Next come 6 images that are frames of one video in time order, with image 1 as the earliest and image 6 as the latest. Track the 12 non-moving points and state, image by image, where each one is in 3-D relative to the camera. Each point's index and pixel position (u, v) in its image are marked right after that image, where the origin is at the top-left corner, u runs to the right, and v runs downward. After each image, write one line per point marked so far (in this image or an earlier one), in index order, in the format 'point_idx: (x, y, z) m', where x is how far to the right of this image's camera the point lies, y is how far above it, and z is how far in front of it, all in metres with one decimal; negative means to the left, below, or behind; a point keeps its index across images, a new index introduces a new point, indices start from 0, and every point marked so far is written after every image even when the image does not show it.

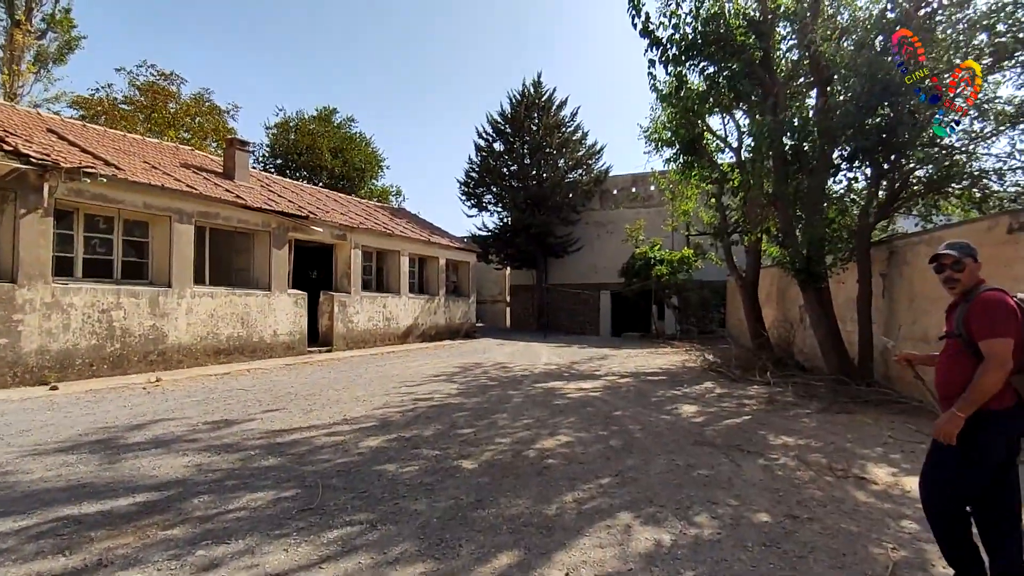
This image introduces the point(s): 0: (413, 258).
0: (-2.9, +0.9, +16.7) m
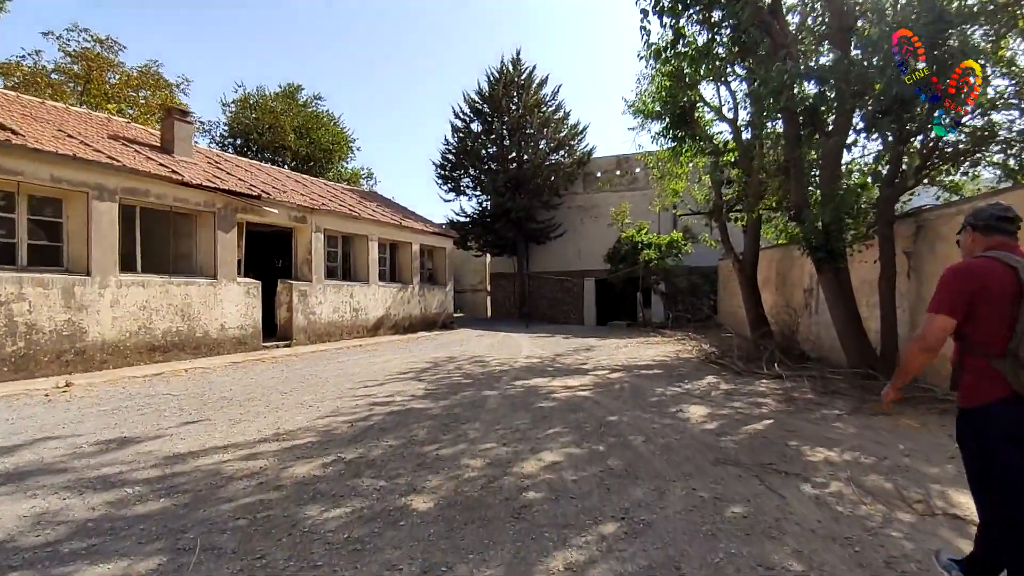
0: (-3.5, +1.2, +15.4) m
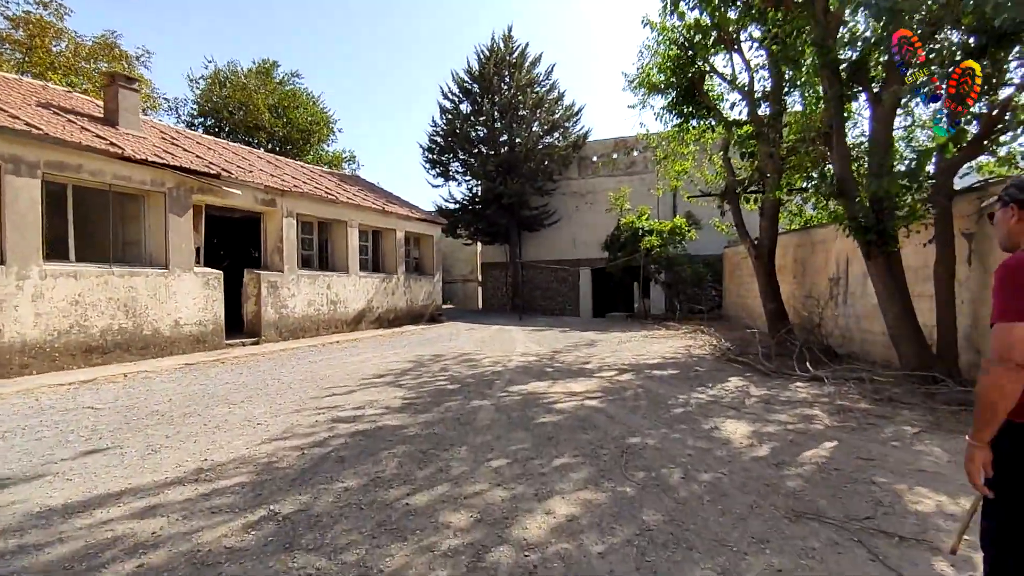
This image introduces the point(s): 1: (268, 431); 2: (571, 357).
0: (-3.7, +1.4, +14.2) m
1: (-2.0, -1.2, +4.6) m
2: (+1.0, -1.1, +9.3) m
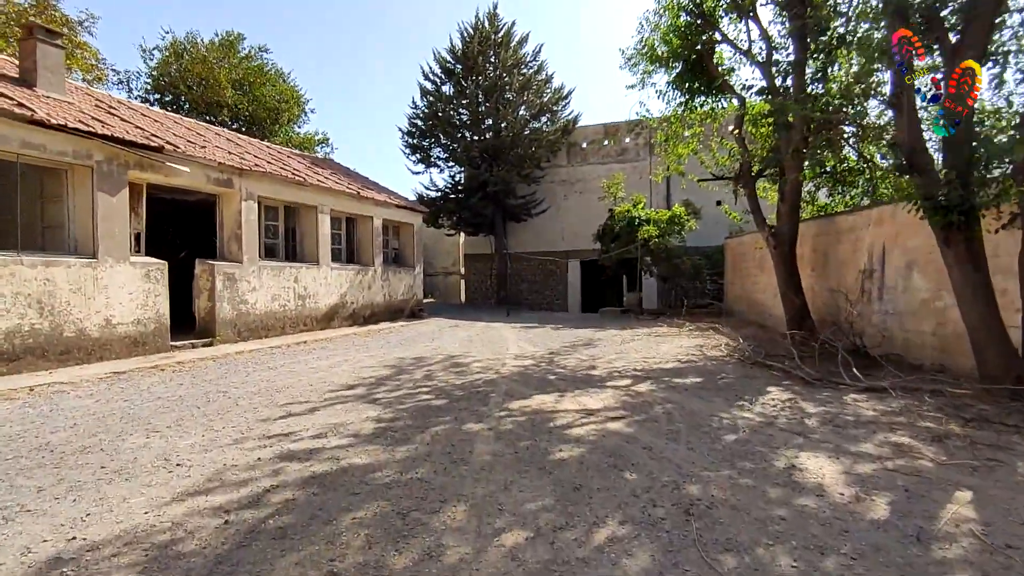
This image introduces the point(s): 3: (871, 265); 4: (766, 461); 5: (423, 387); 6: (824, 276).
0: (-4.0, +1.6, +12.9) m
1: (-1.9, -1.1, +3.4) m
2: (+0.9, -1.0, +8.2) m
3: (+5.3, +0.3, +8.3) m
4: (+1.6, -1.1, +3.6) m
5: (-1.0, -1.1, +6.2) m
6: (+5.3, +0.2, +9.8) m
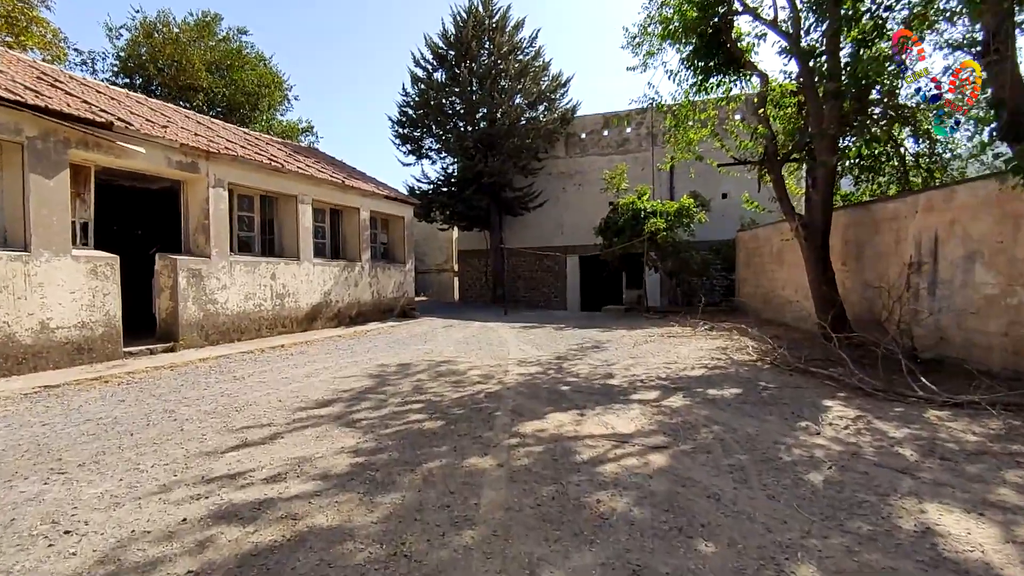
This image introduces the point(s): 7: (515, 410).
0: (-4.0, +1.6, +11.8) m
1: (-1.8, -1.1, +2.4) m
2: (+0.9, -1.0, +7.2) m
3: (+5.3, +0.4, +7.4) m
4: (+1.7, -1.1, +2.6) m
5: (-0.9, -1.0, +5.1) m
6: (+5.4, +0.3, +8.8) m
7: (0.0, -1.0, +4.9) m
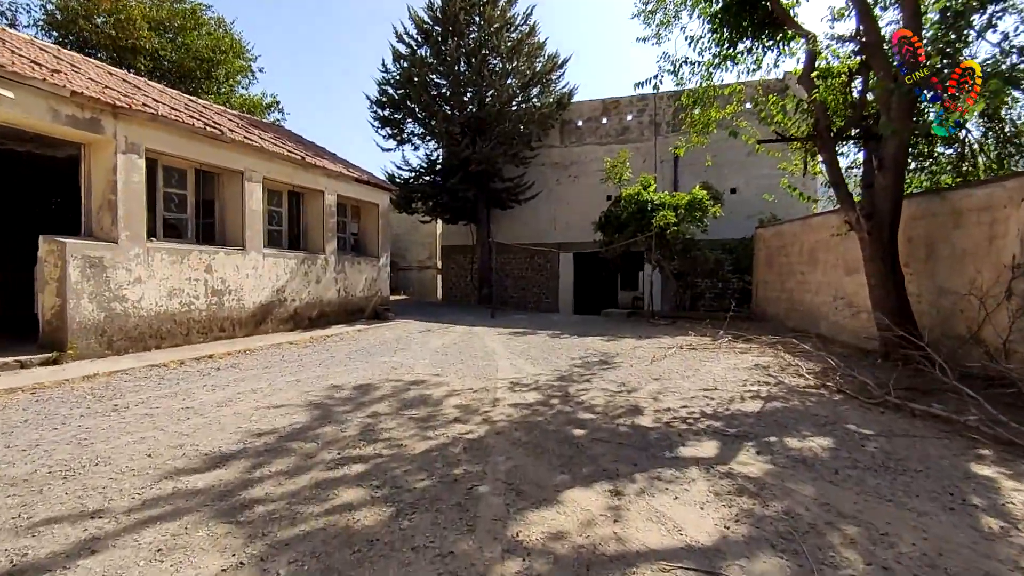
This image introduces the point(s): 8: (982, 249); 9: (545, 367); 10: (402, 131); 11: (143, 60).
0: (-4.2, +1.7, +9.9) m
1: (-1.8, -1.1, +0.5) m
2: (+0.8, -1.0, +5.4) m
3: (+5.2, +0.3, +5.7) m
4: (+1.7, -1.1, +0.9) m
5: (-0.9, -1.0, +3.3) m
6: (+5.2, +0.2, +7.2) m
7: (0.0, -1.0, +3.1) m
8: (+5.2, +0.4, +6.3) m
9: (+0.4, -1.0, +6.9) m
10: (-3.5, +5.1, +18.4) m
11: (-8.4, +5.2, +13.1) m
